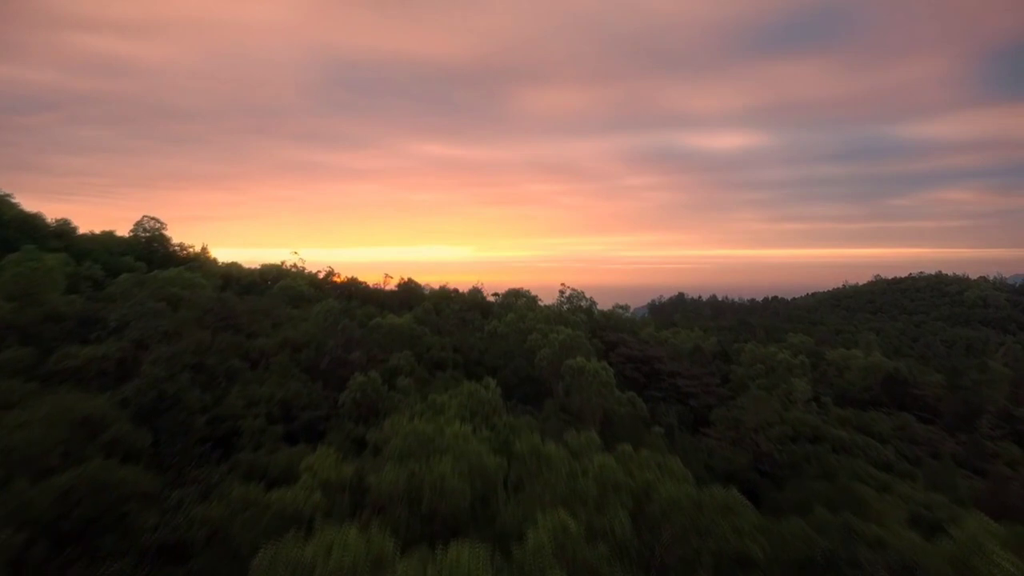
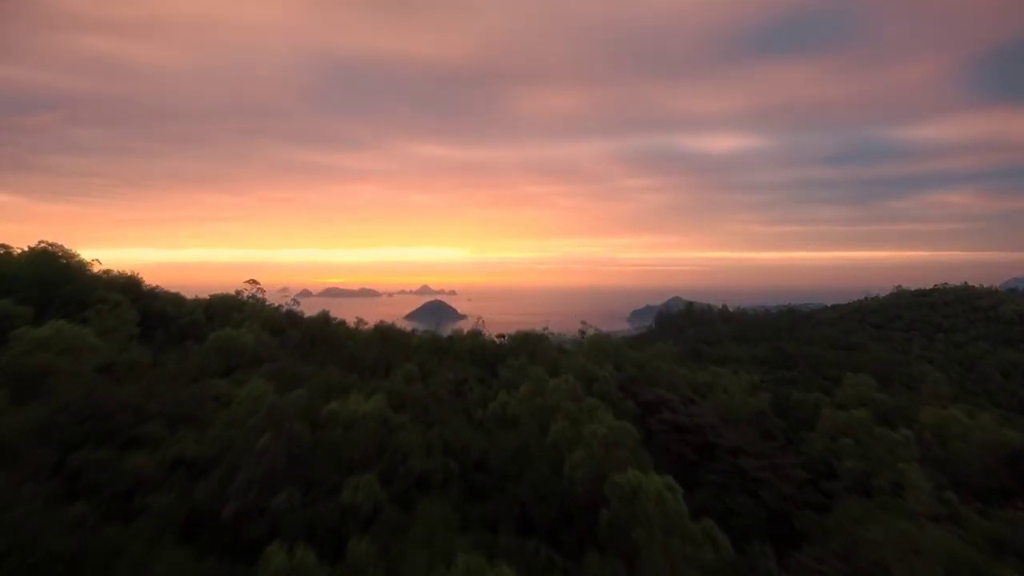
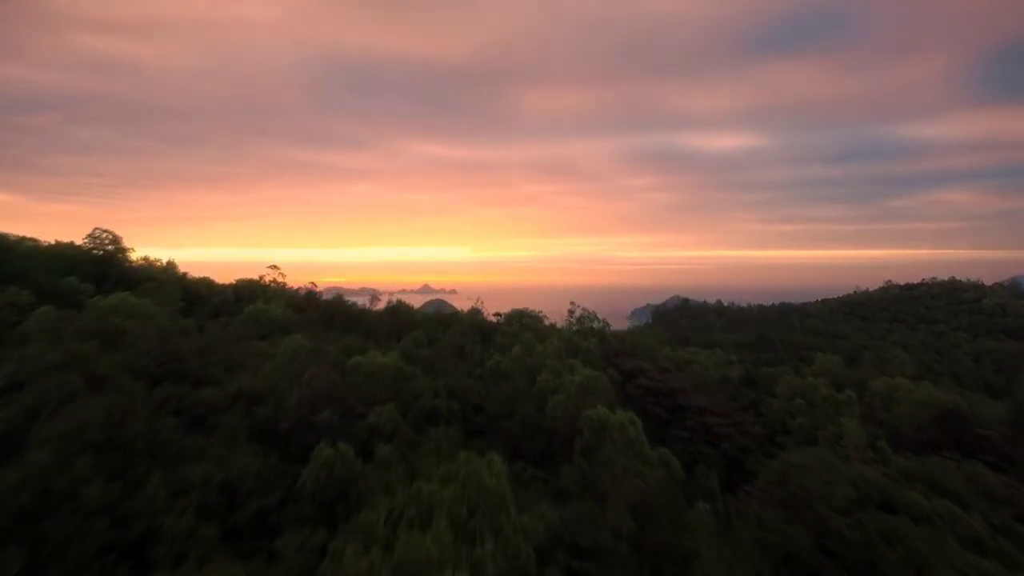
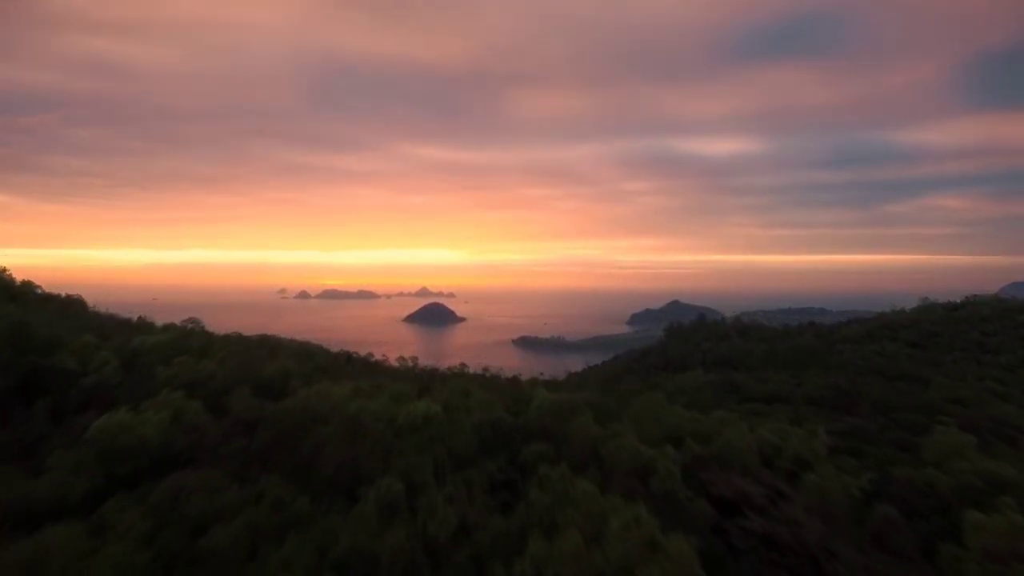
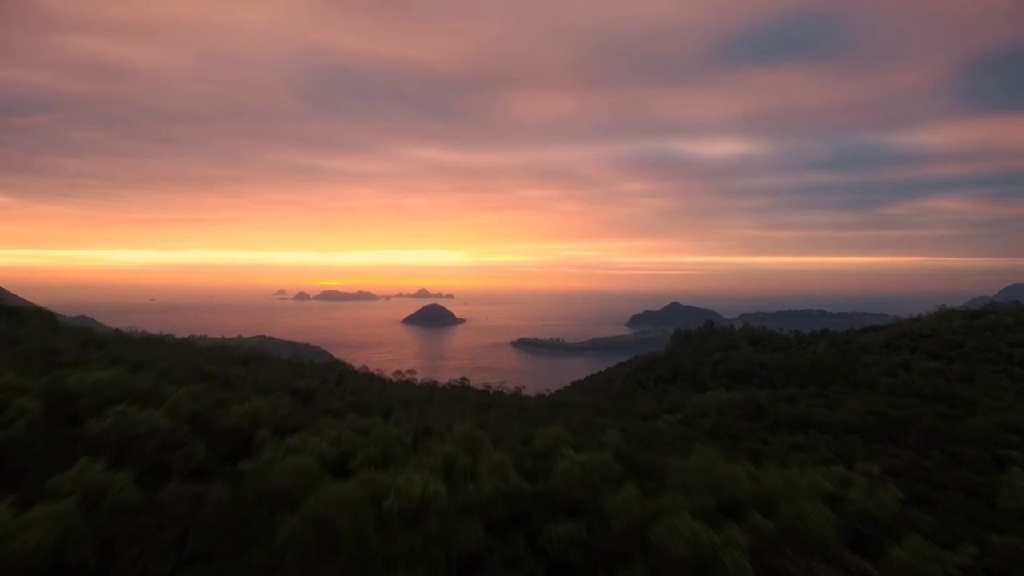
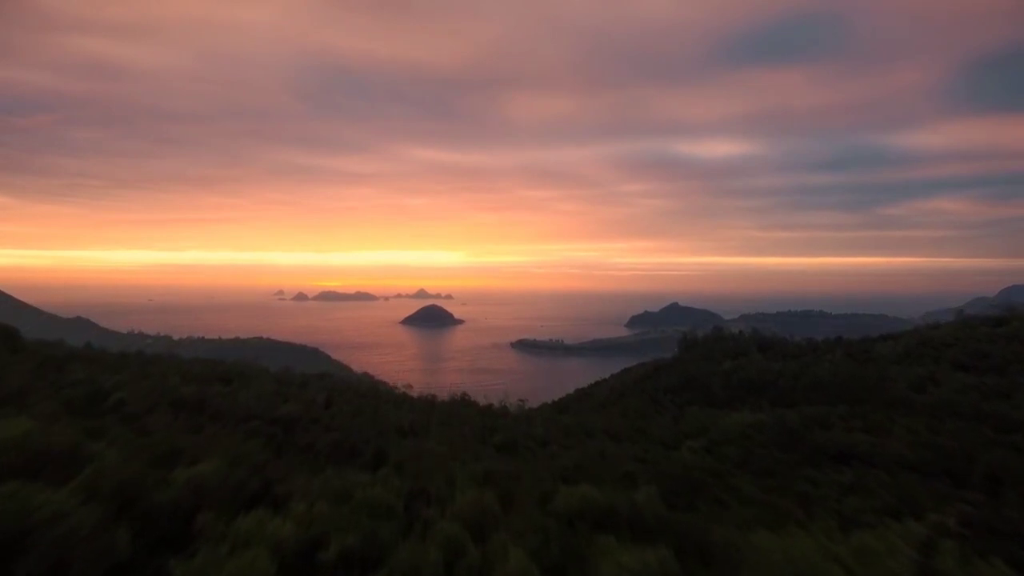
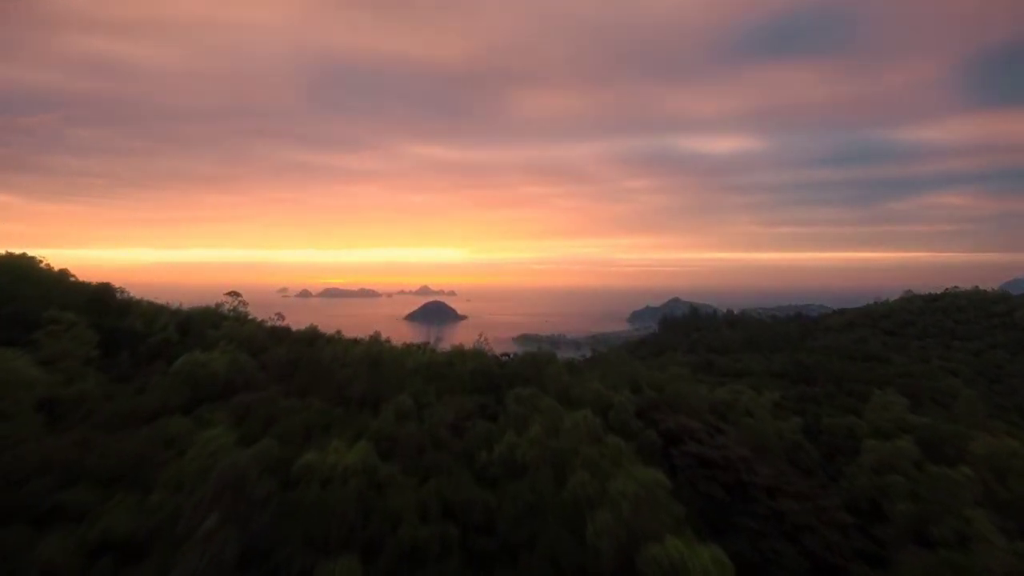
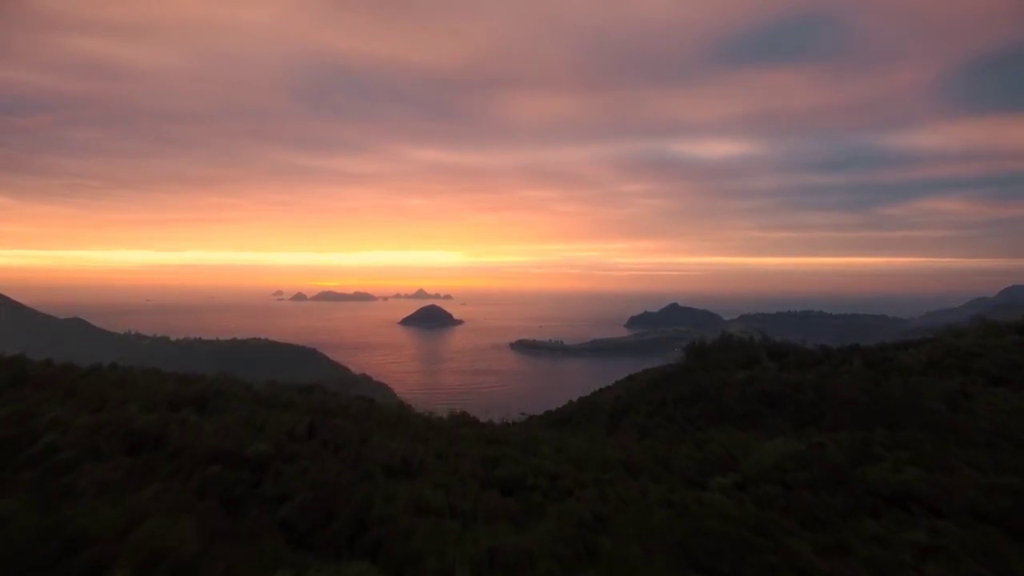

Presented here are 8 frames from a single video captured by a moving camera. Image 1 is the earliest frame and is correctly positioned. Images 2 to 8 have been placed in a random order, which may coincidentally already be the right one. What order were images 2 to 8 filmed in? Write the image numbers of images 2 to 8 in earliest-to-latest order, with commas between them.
3, 2, 7, 4, 5, 6, 8
